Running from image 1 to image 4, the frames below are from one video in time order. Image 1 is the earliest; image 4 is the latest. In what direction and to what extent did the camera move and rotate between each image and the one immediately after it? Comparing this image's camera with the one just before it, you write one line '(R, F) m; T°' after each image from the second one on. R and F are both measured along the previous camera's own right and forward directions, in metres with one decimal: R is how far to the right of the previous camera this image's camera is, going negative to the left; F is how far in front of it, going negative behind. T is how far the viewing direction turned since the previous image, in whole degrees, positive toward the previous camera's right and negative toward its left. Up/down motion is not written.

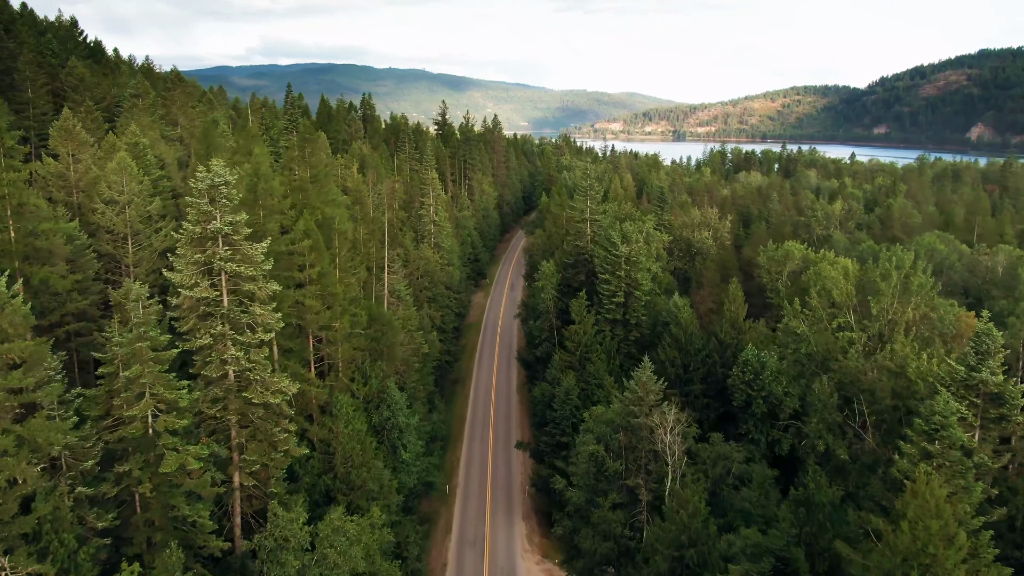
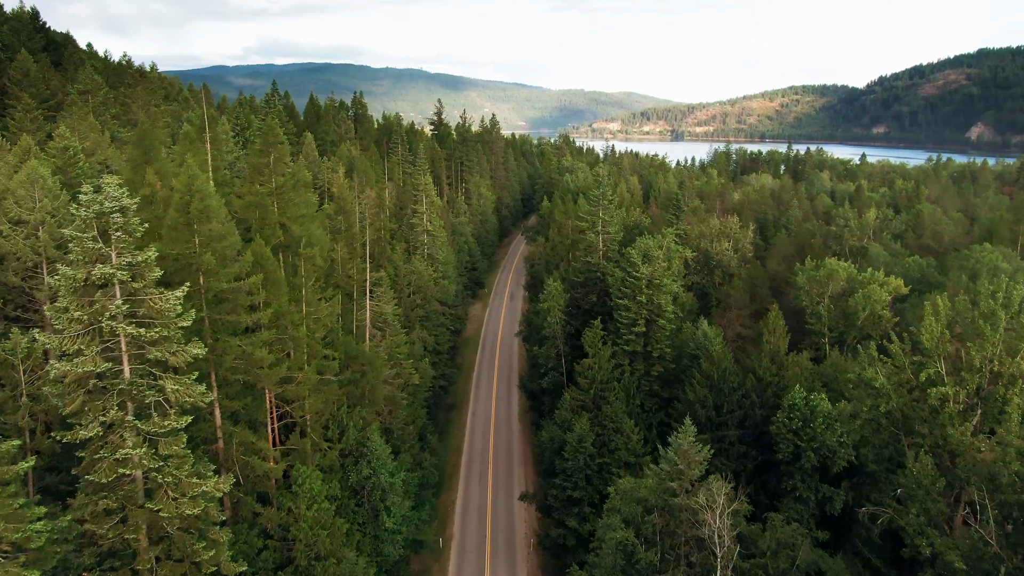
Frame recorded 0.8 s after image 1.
(-0.4, +7.1) m; 0°
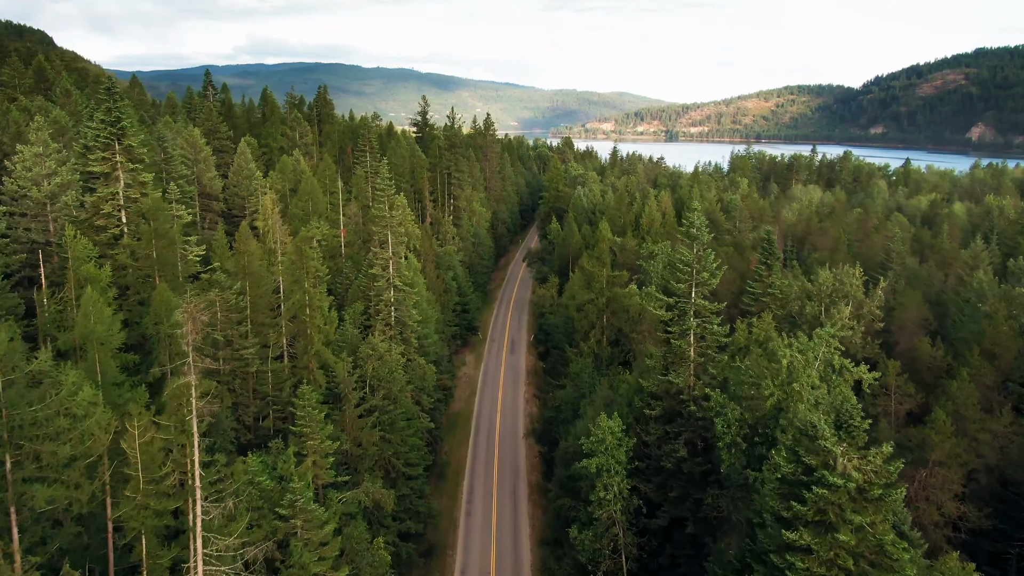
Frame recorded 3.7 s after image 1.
(-1.4, +24.6) m; +1°
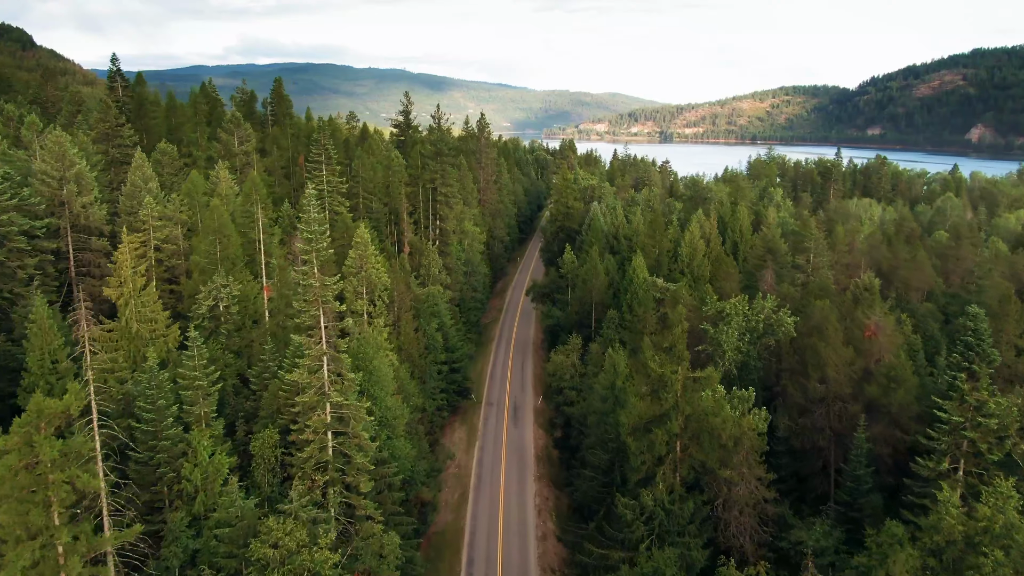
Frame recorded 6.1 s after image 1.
(-1.2, +20.8) m; +1°
